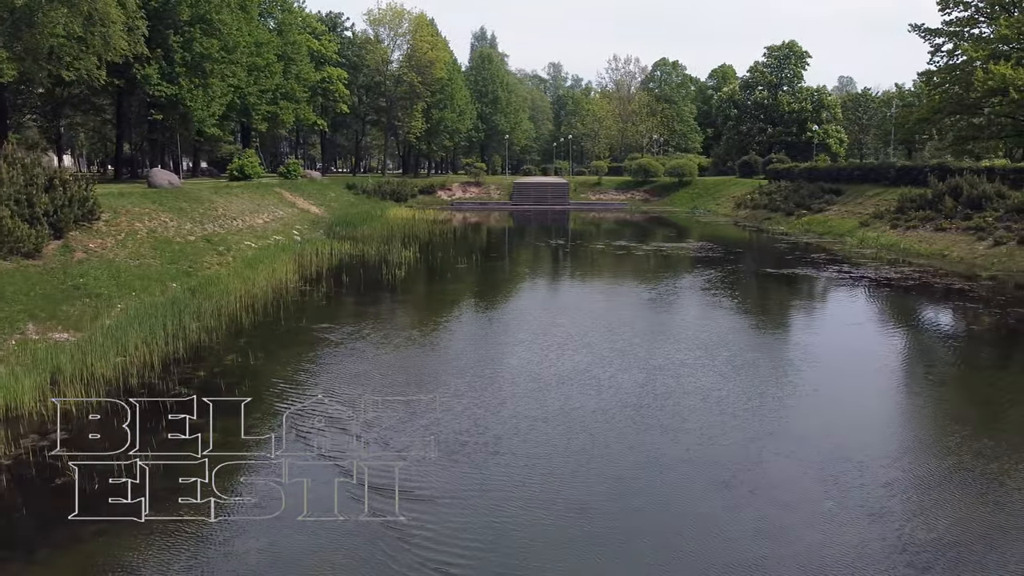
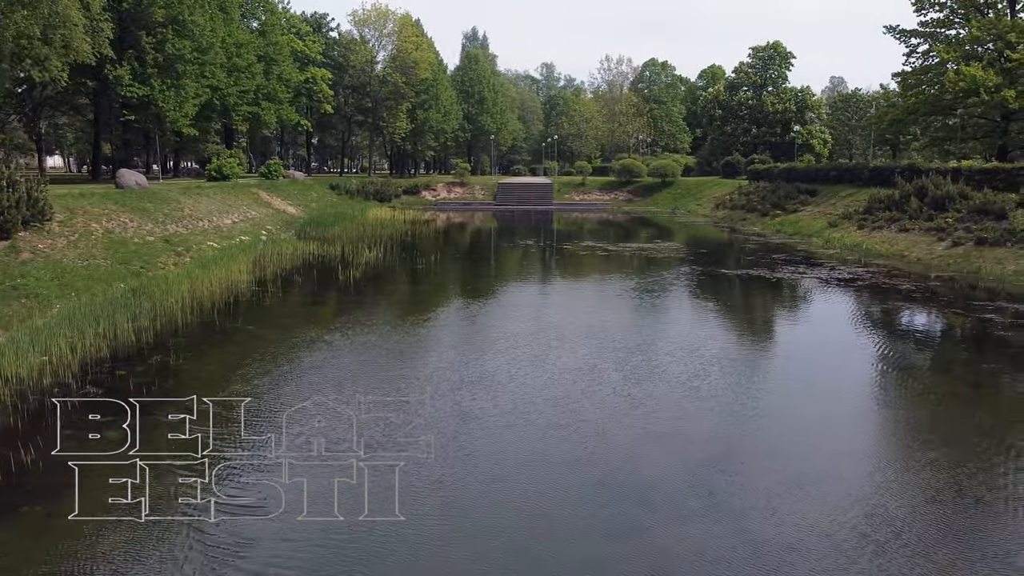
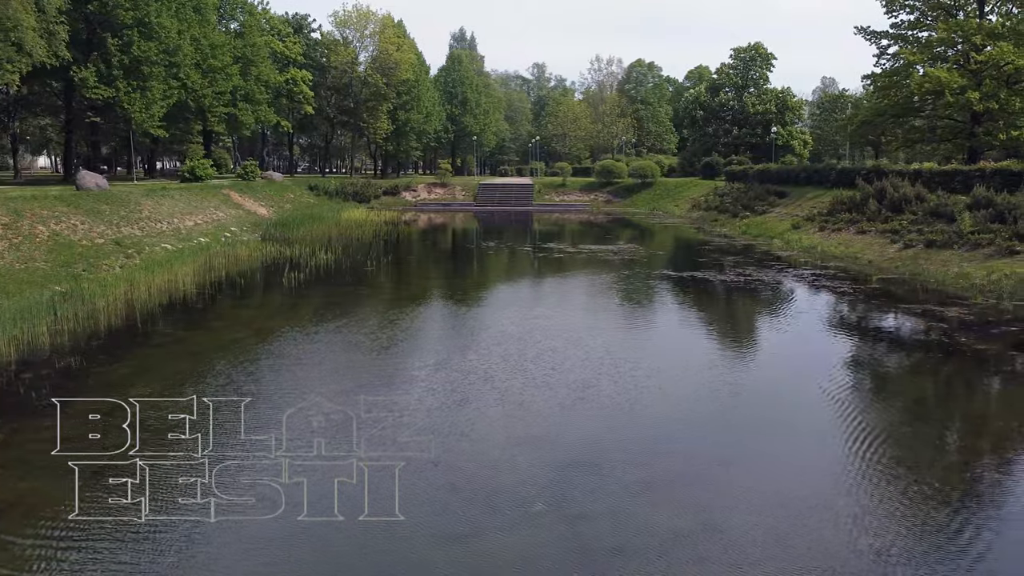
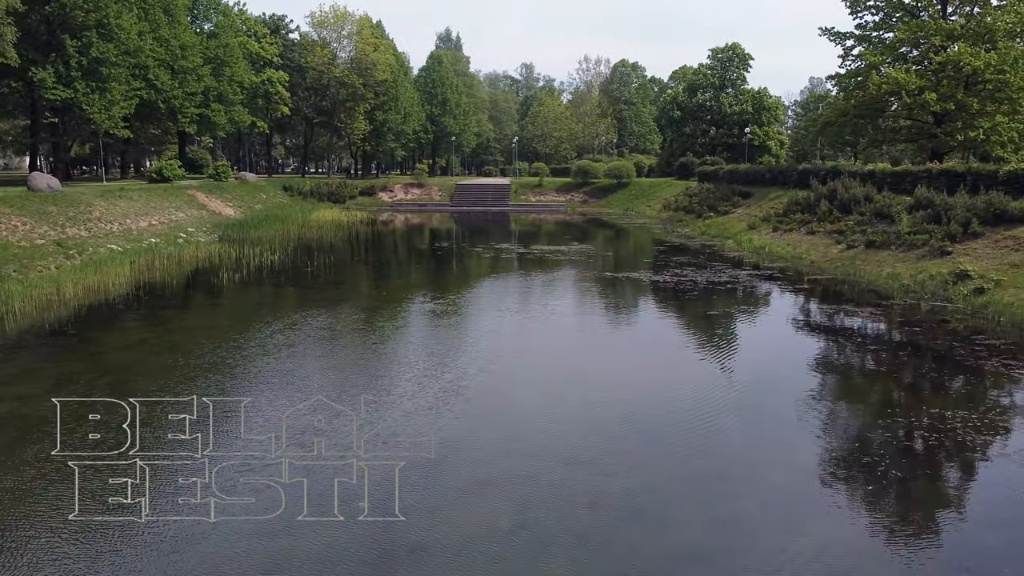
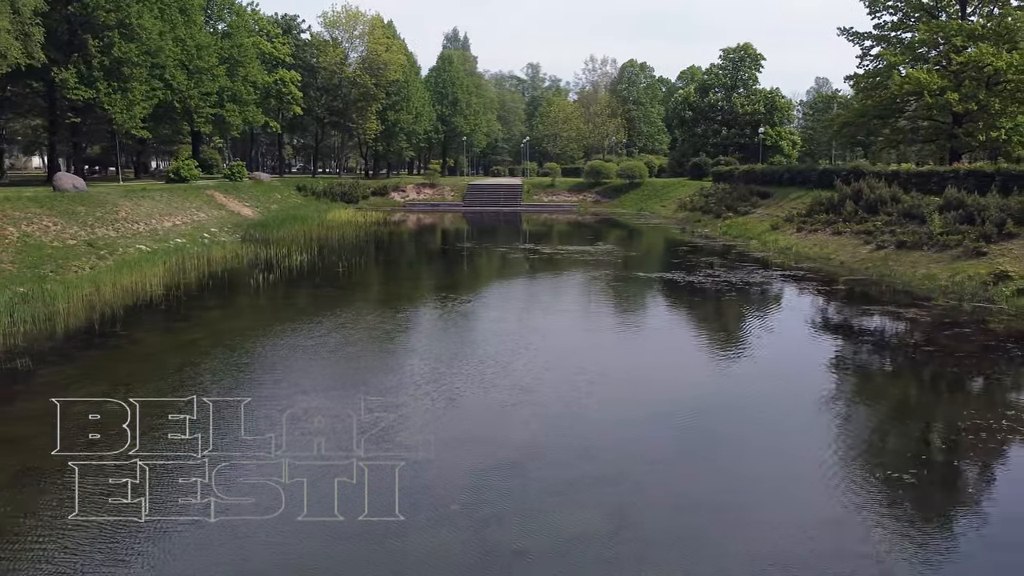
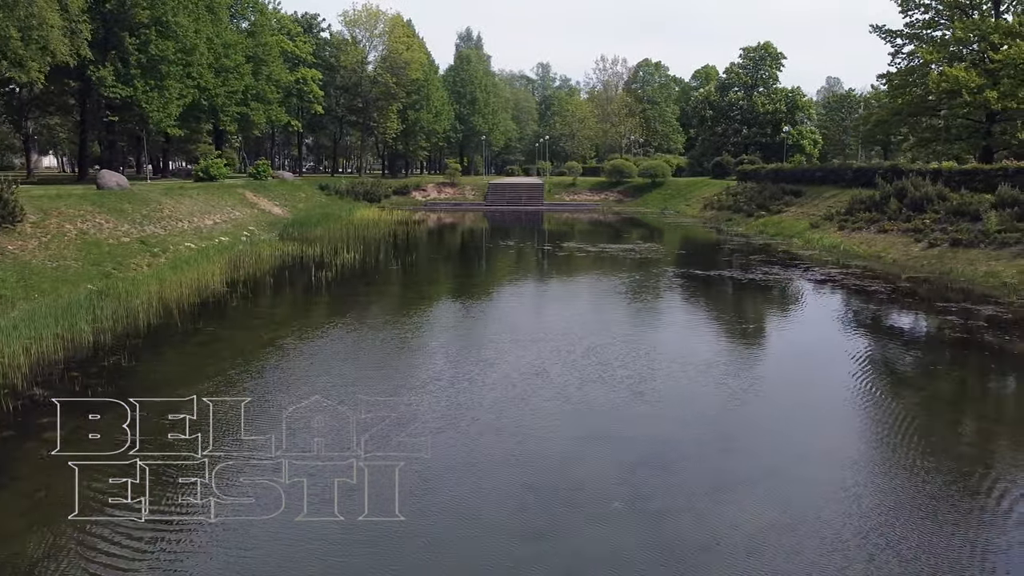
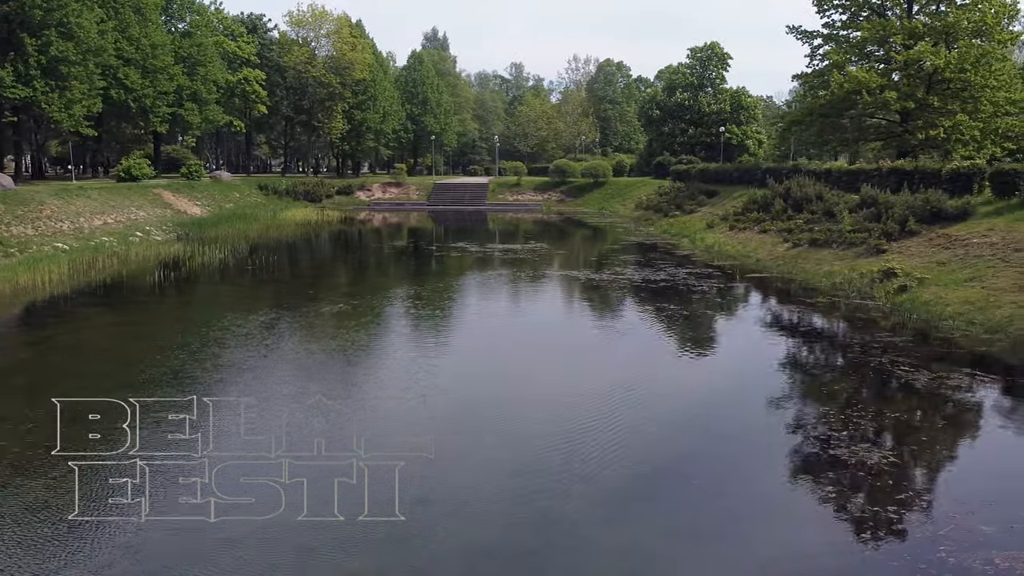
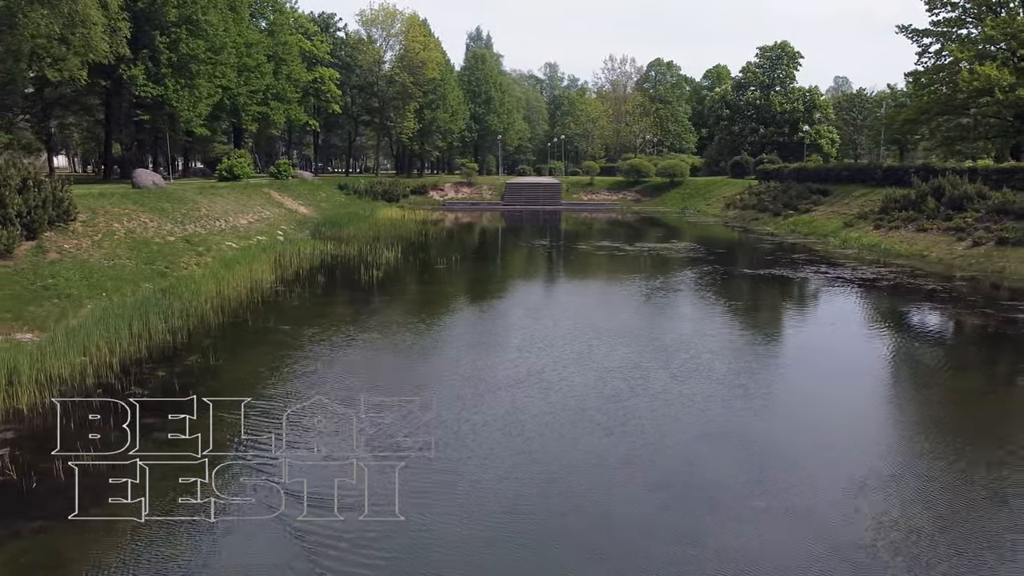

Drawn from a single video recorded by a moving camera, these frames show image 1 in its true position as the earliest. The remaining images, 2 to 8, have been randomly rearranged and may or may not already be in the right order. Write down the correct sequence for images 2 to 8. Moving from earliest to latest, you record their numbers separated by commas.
8, 2, 6, 3, 5, 4, 7
